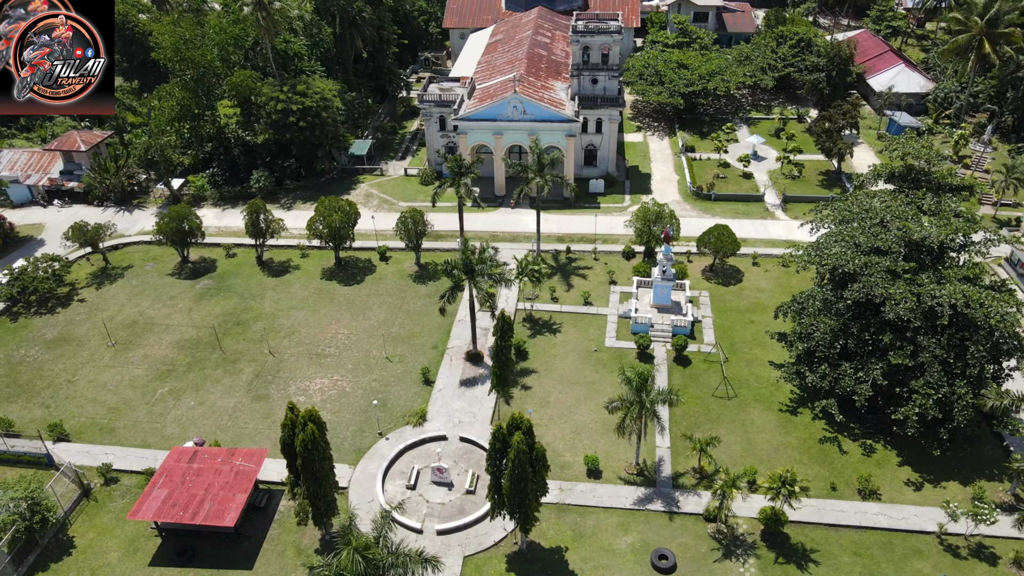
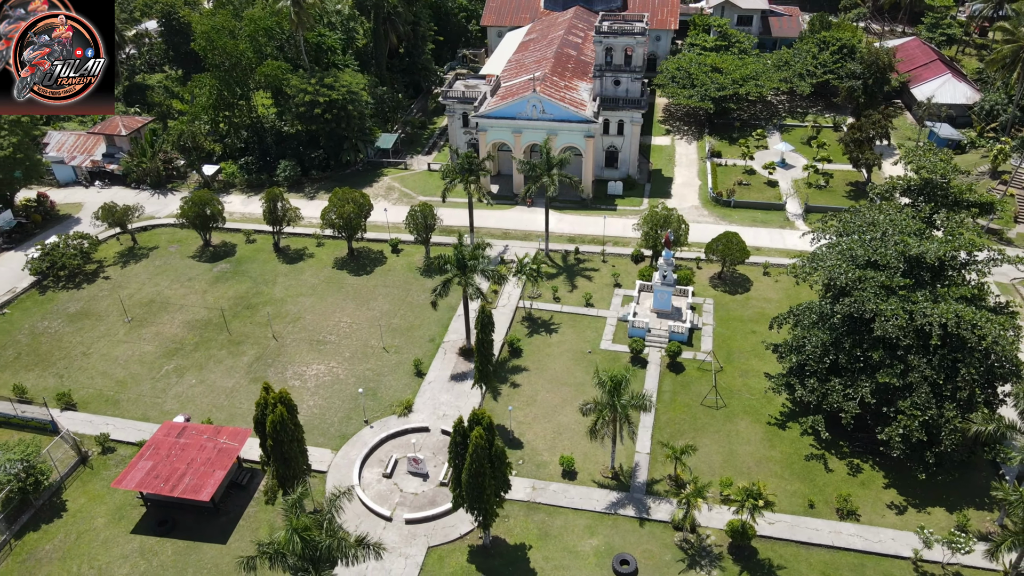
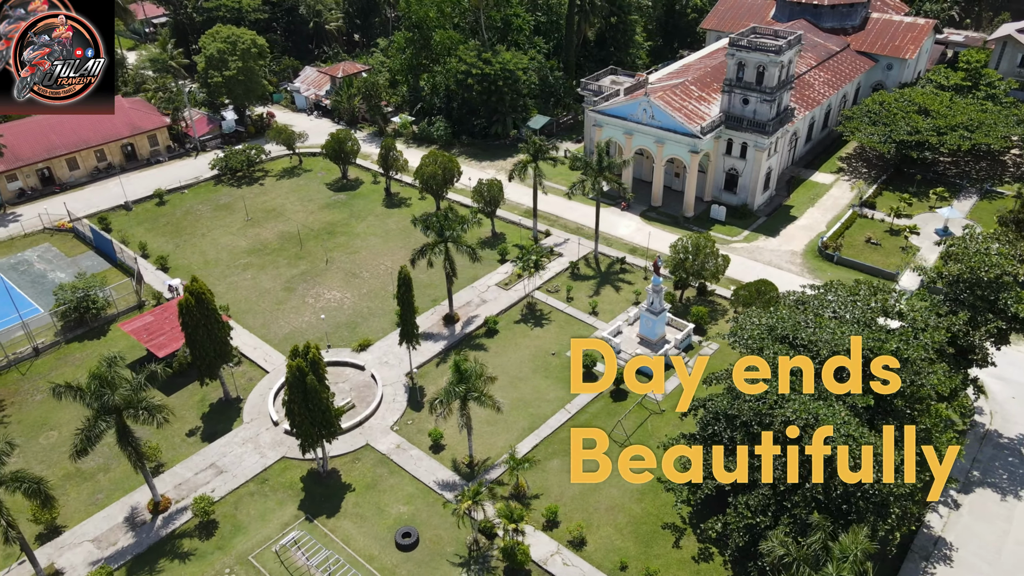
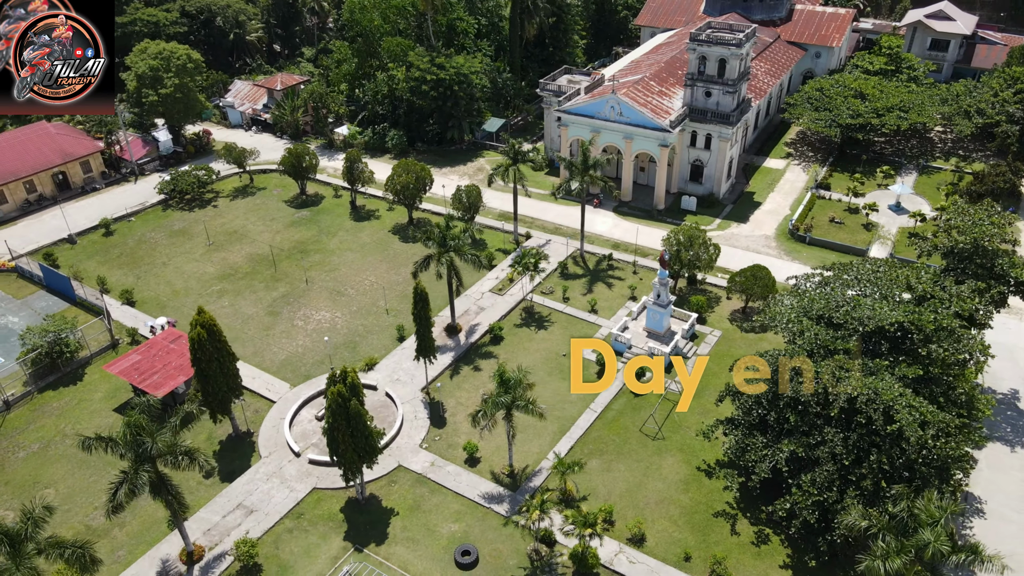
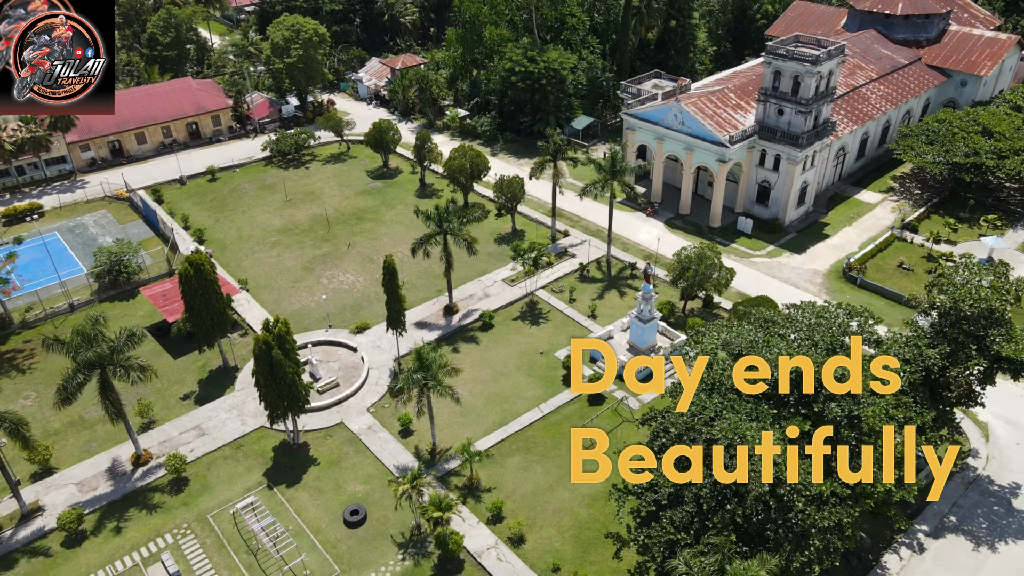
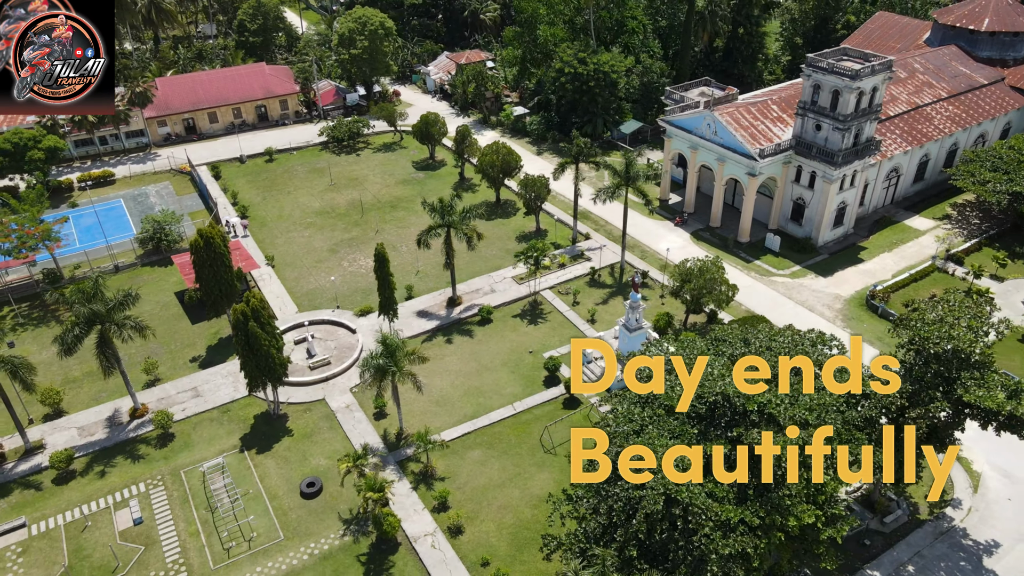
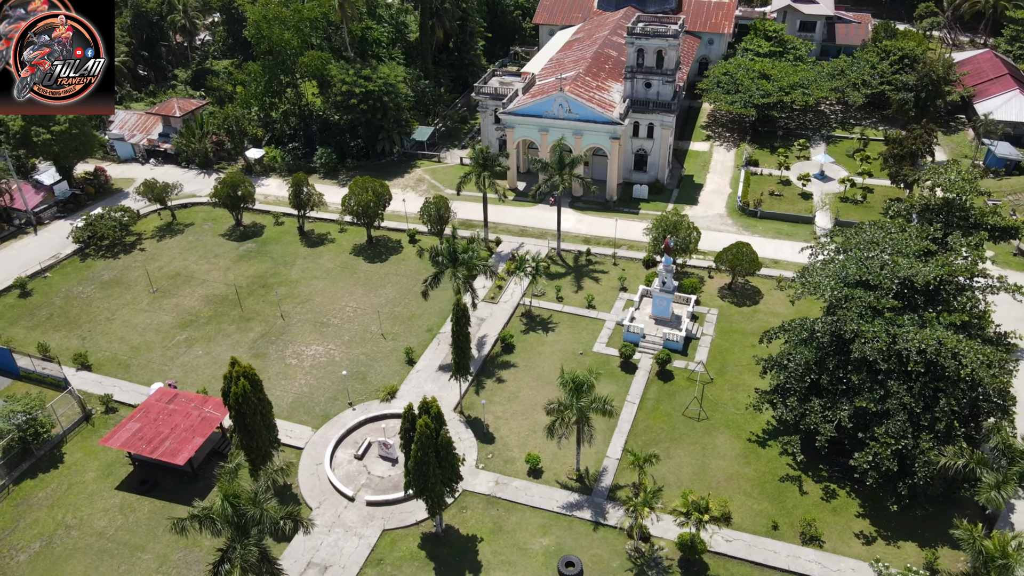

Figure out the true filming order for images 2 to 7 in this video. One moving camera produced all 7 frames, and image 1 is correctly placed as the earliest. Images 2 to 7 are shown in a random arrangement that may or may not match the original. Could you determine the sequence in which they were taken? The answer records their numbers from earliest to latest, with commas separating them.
2, 7, 4, 3, 5, 6
